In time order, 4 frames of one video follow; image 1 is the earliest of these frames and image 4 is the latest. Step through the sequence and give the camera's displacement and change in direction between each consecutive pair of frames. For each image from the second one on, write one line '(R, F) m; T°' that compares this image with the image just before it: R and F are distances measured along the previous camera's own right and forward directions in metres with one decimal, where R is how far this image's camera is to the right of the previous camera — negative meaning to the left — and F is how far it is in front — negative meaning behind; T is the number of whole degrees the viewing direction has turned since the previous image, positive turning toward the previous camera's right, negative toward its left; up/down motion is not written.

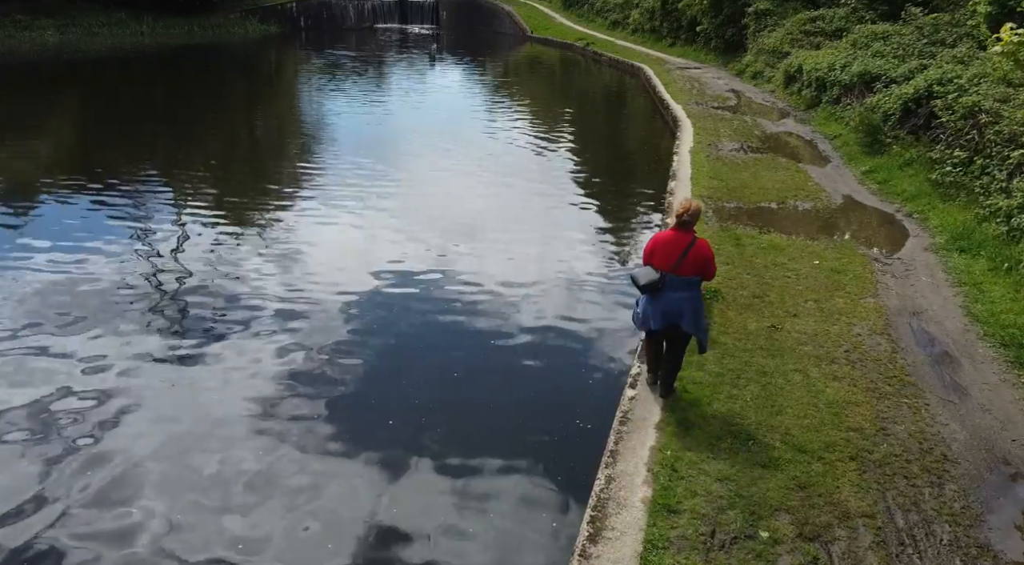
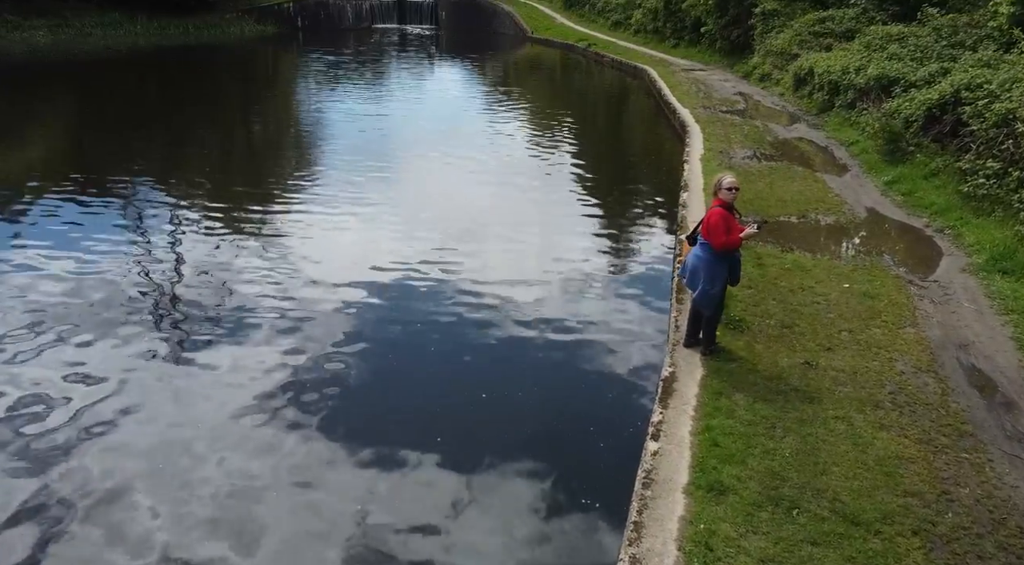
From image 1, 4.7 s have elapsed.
(-0.1, +0.8) m; 0°
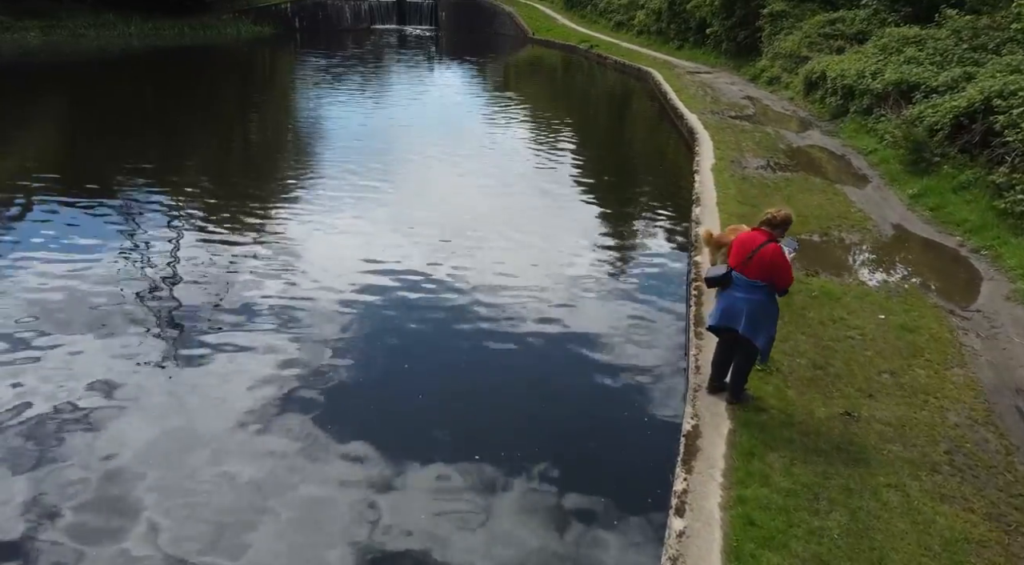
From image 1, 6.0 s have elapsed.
(0.0, +0.9) m; 0°
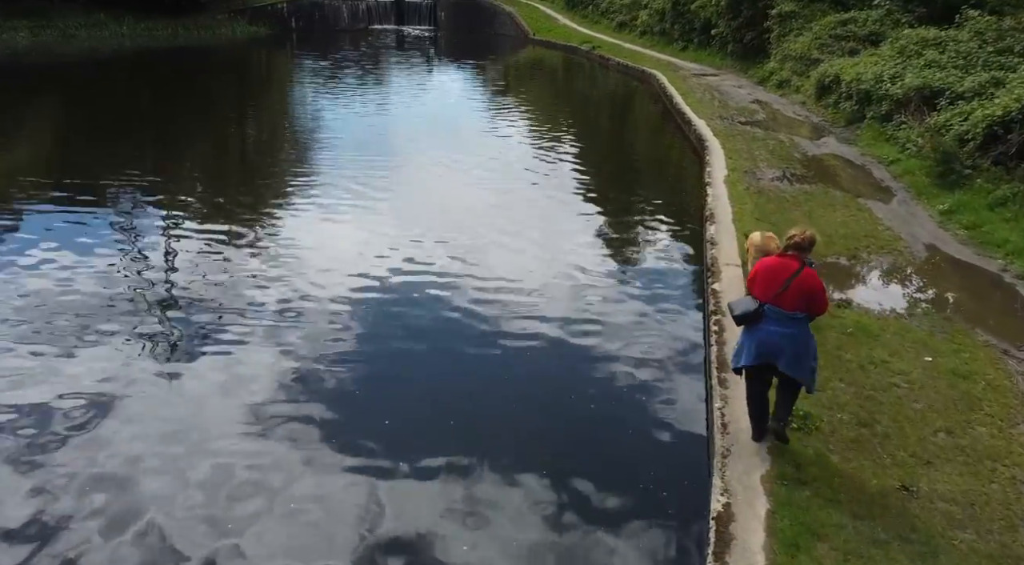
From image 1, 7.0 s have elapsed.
(0.0, +1.0) m; 0°
